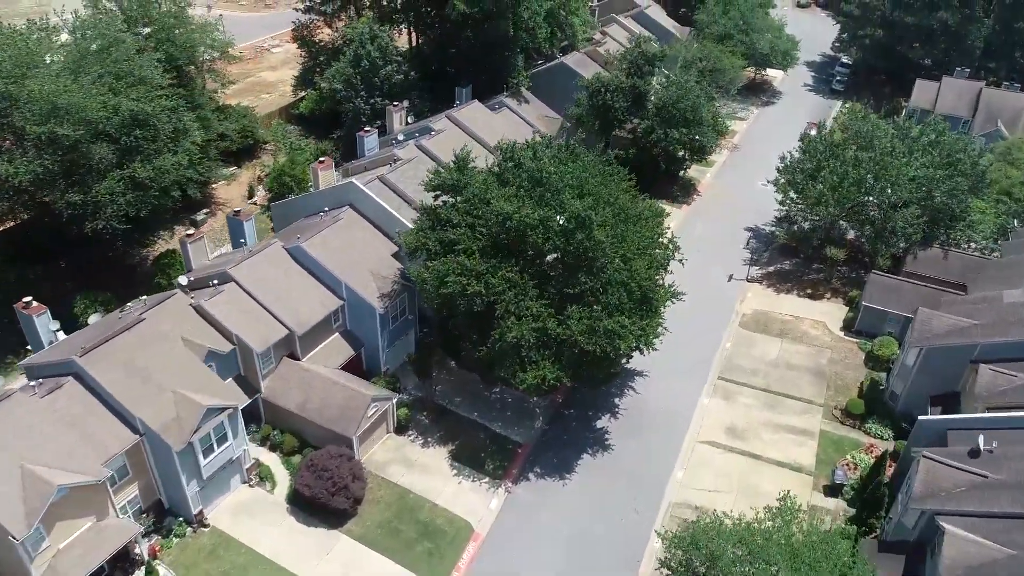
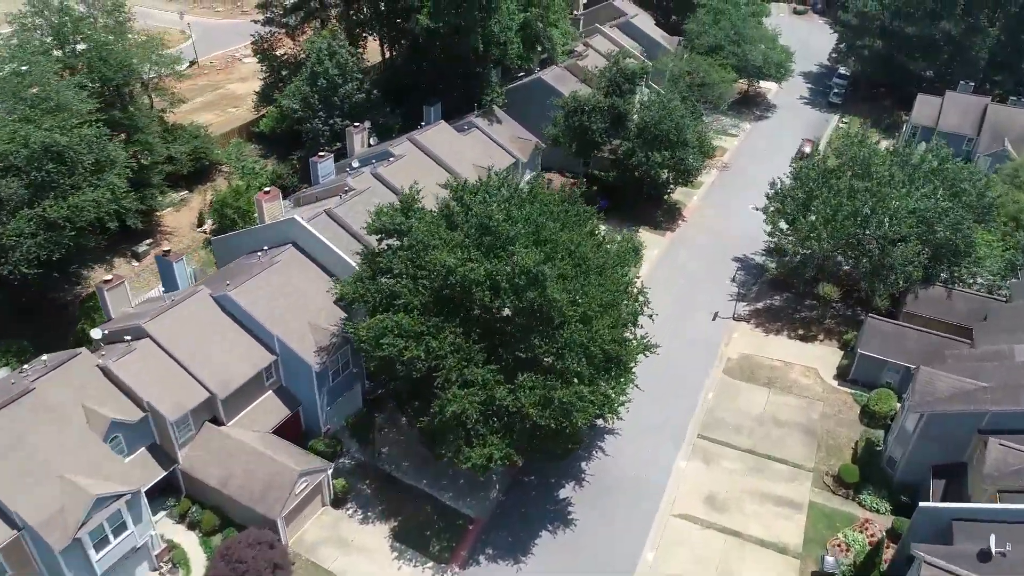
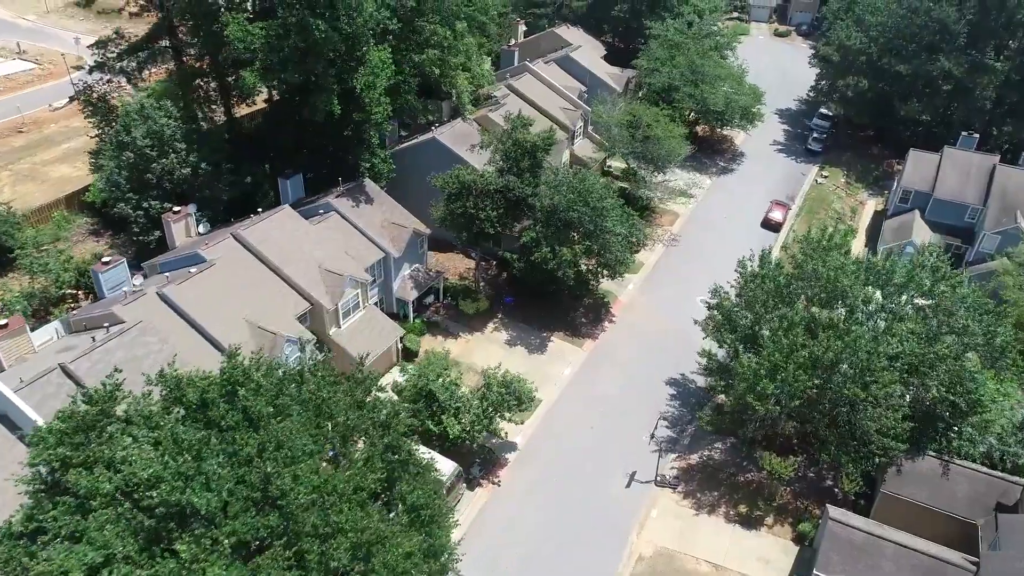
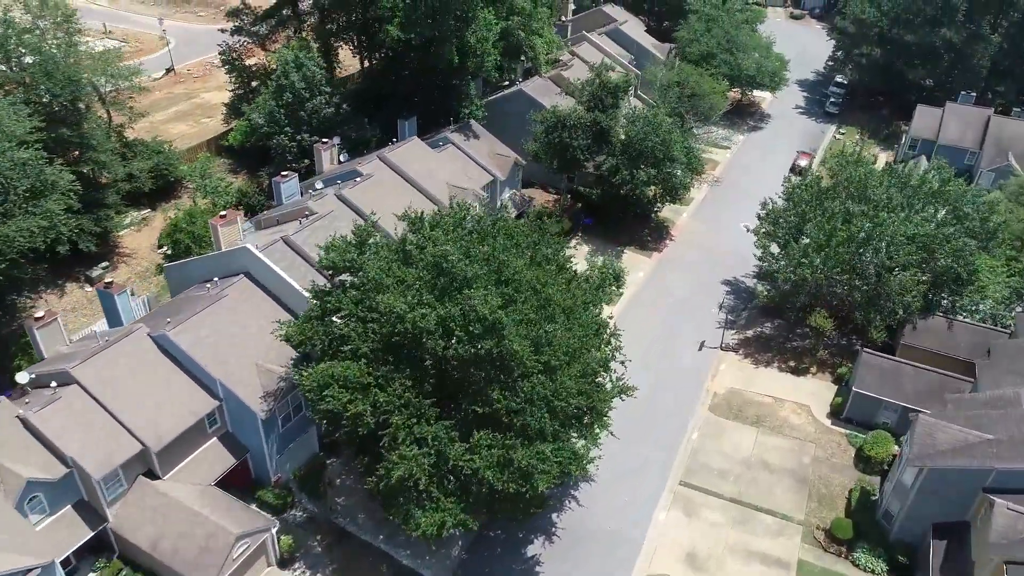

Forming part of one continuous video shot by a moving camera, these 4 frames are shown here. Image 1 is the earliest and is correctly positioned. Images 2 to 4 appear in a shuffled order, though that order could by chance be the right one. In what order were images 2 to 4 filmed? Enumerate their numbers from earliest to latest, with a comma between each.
2, 4, 3
